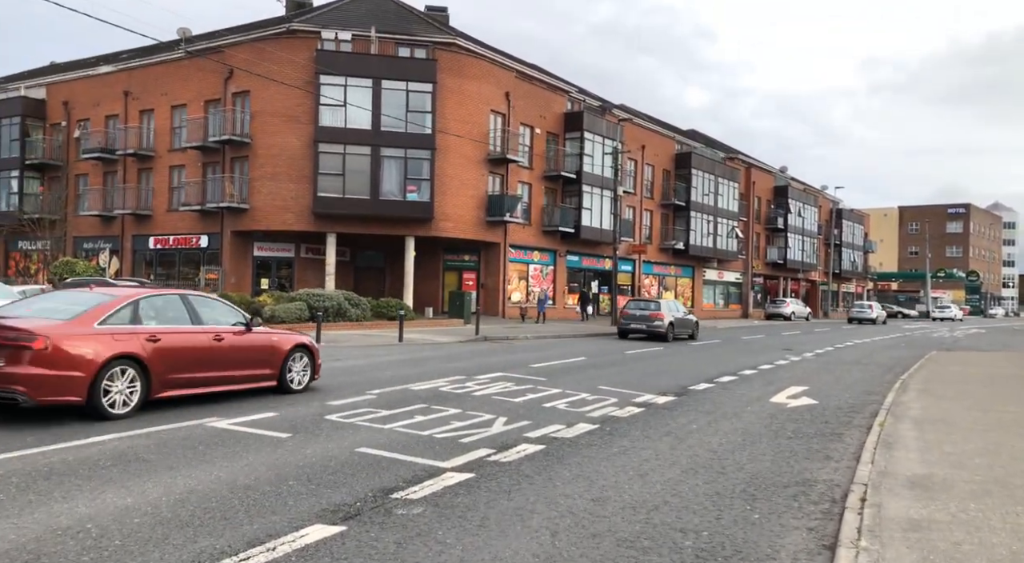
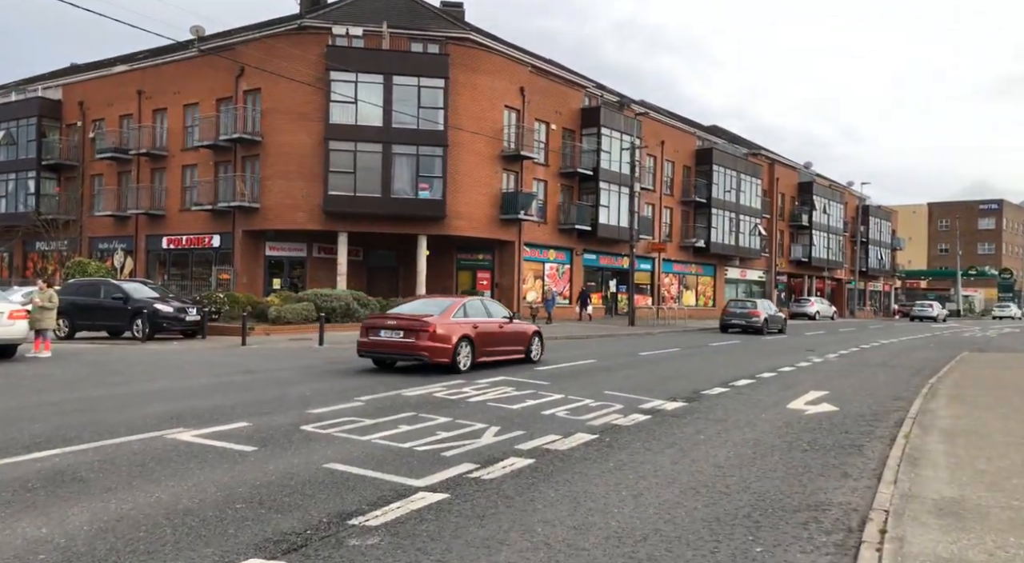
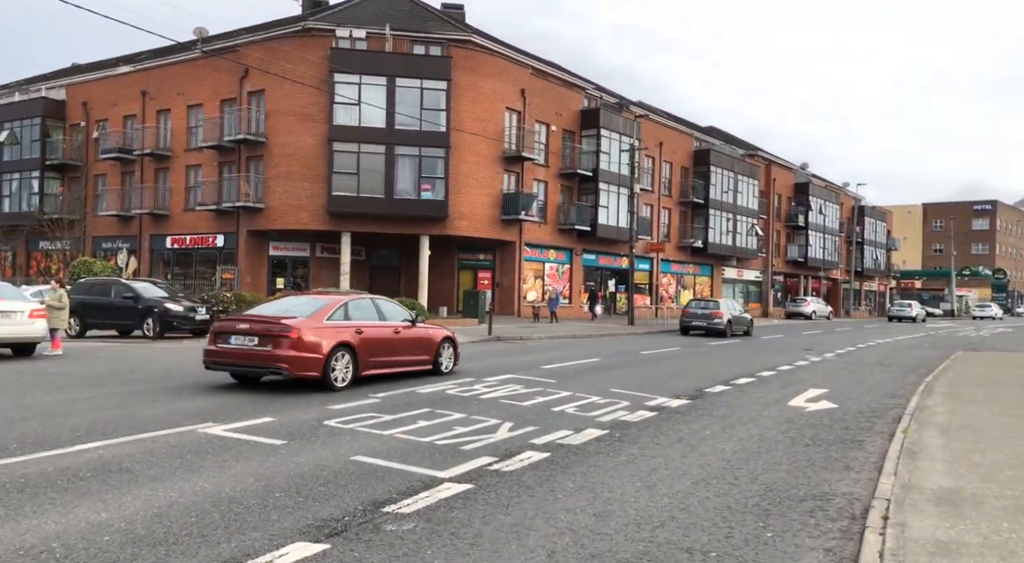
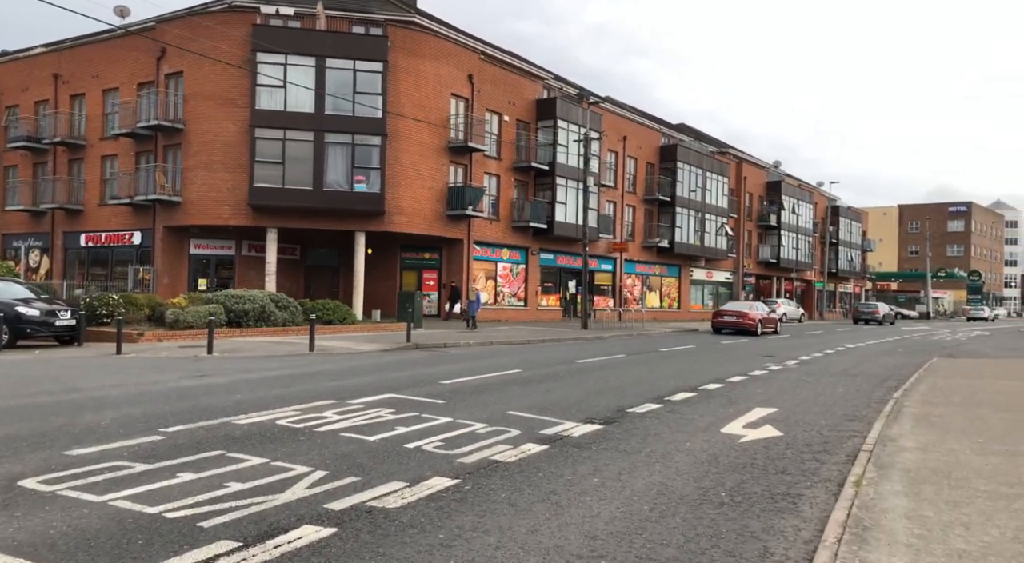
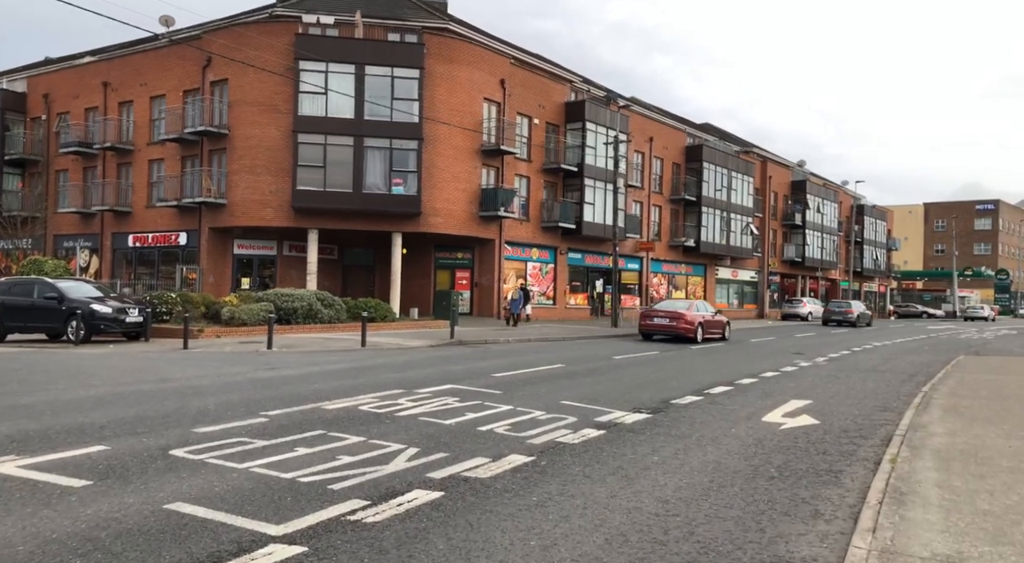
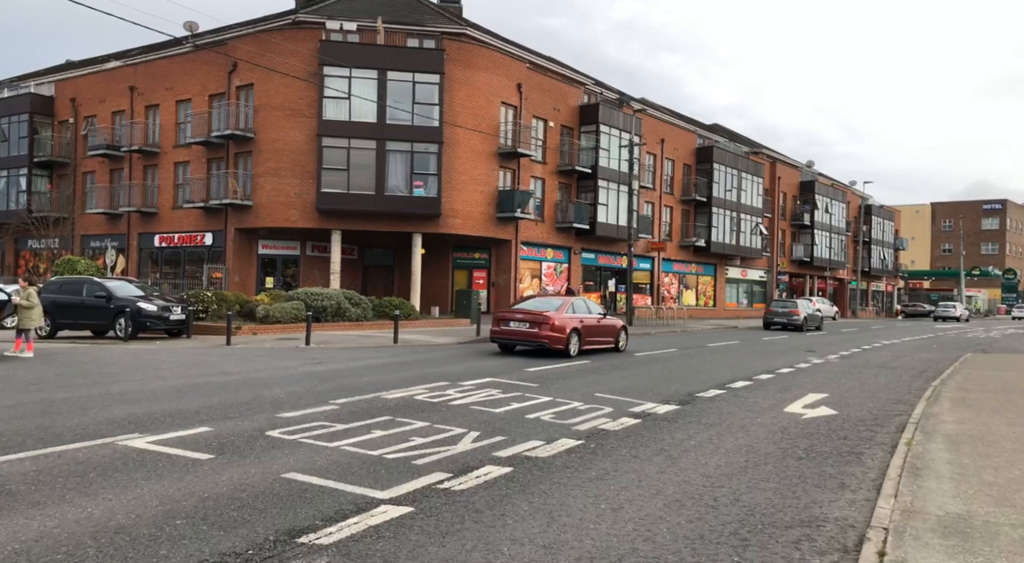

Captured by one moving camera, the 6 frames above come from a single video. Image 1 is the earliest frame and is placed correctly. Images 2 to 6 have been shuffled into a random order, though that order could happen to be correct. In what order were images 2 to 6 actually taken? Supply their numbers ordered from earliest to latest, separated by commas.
3, 2, 6, 5, 4
